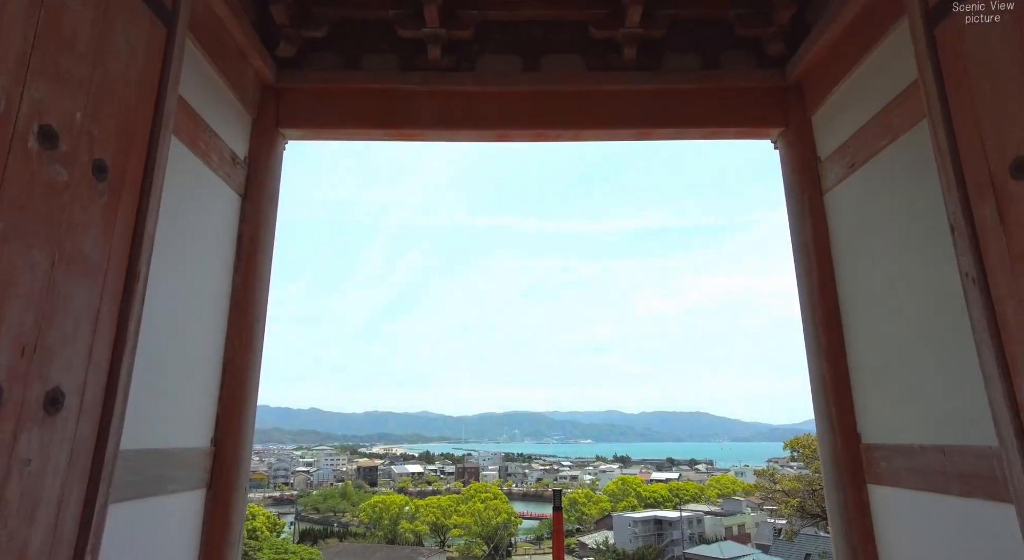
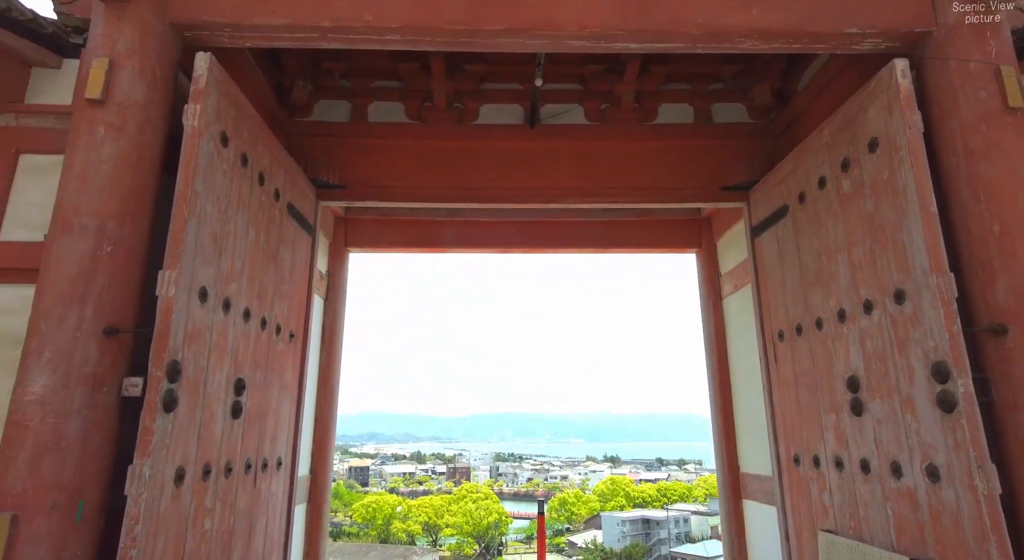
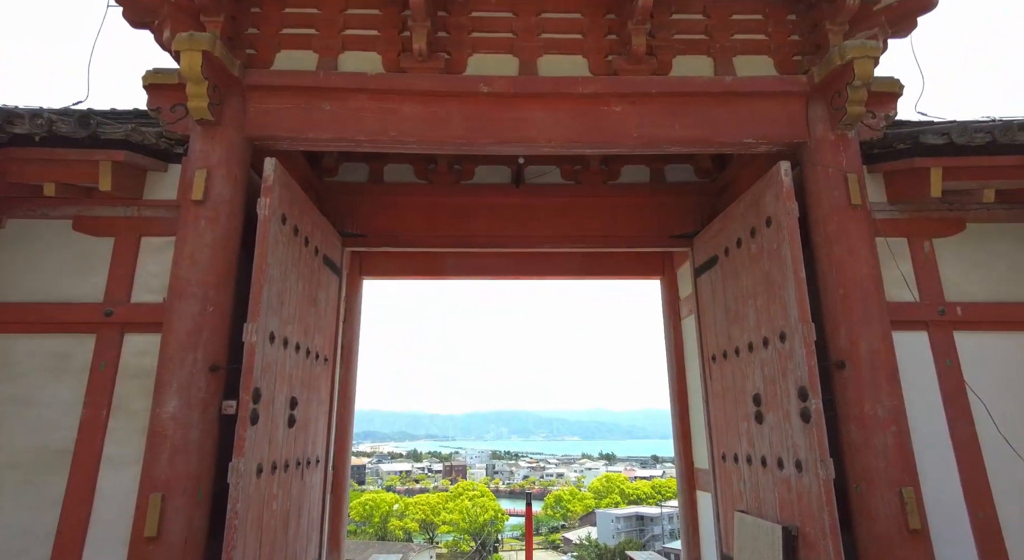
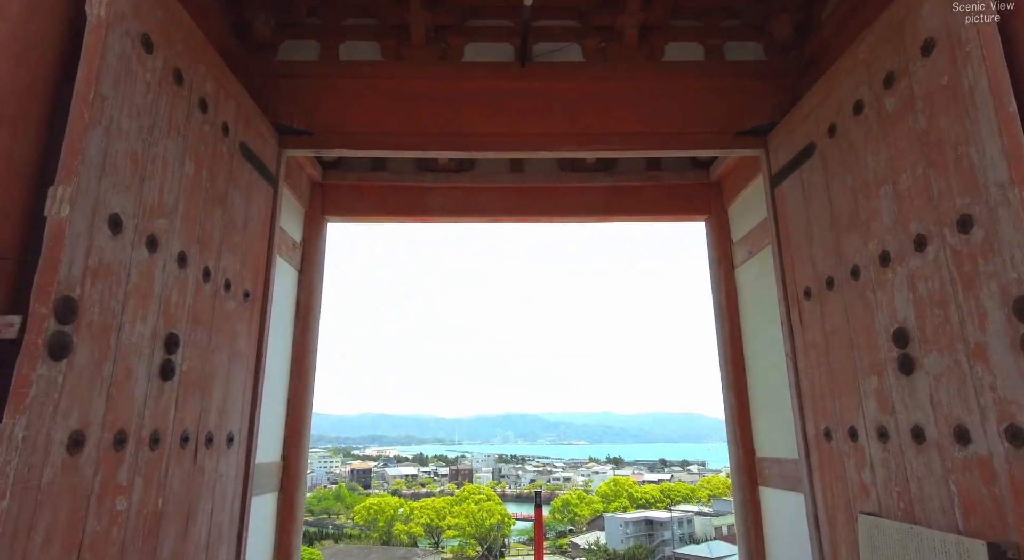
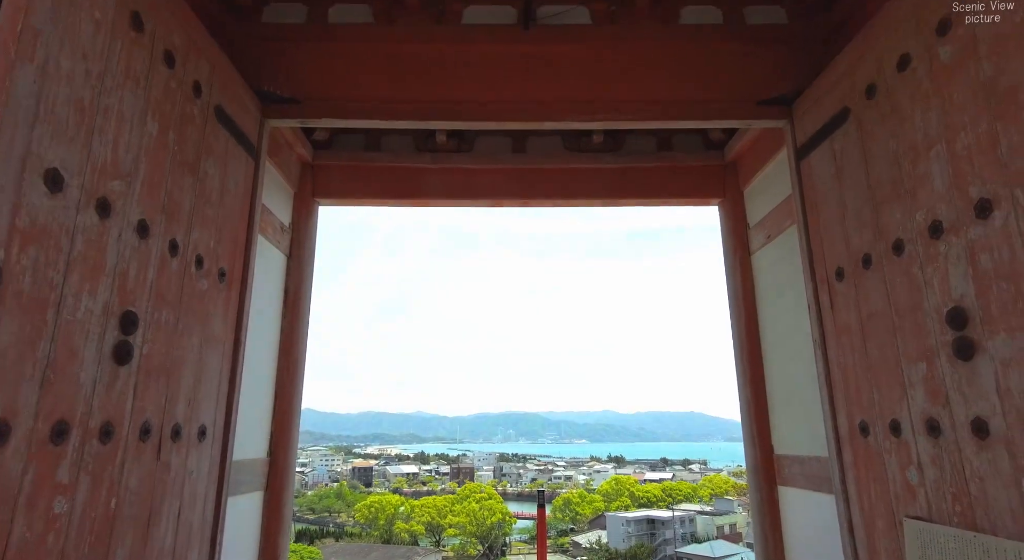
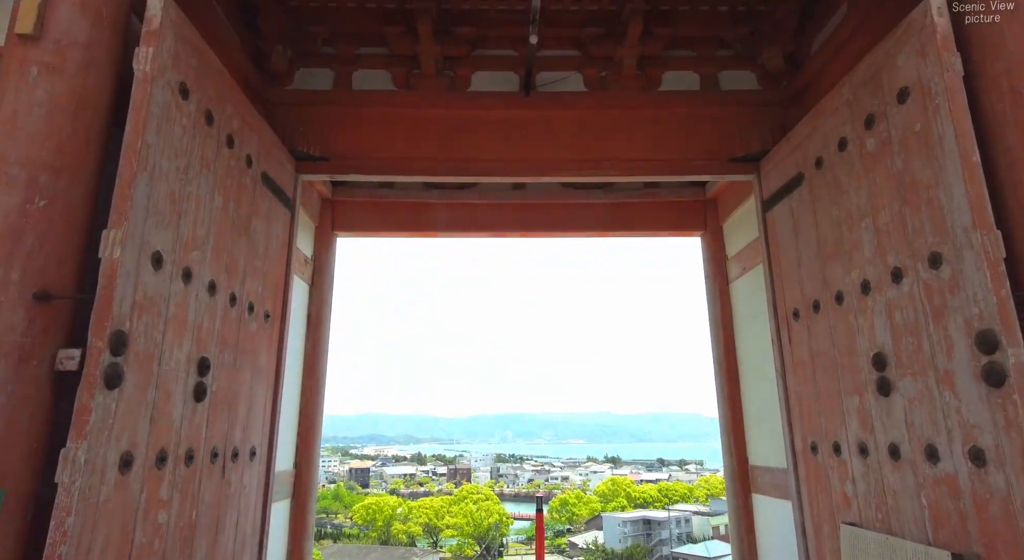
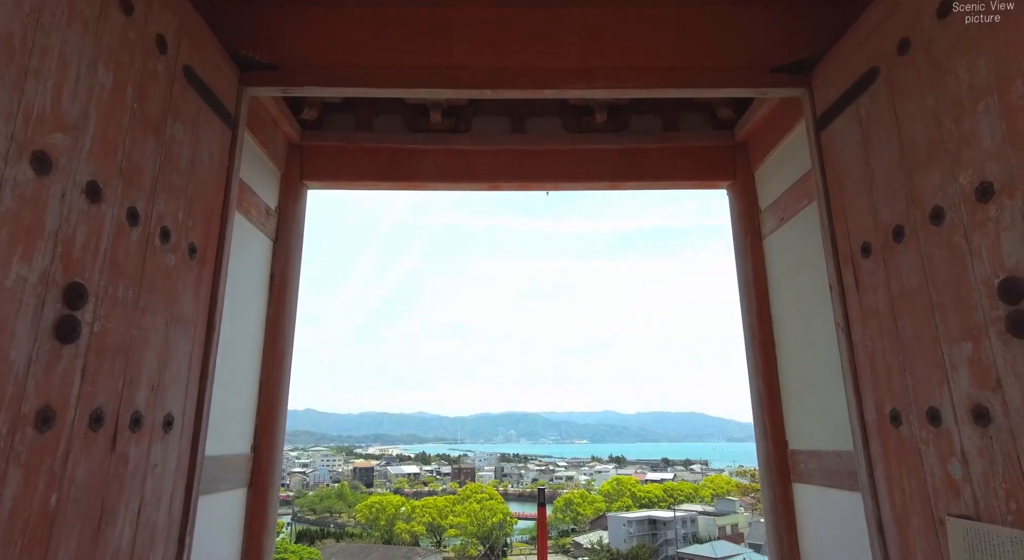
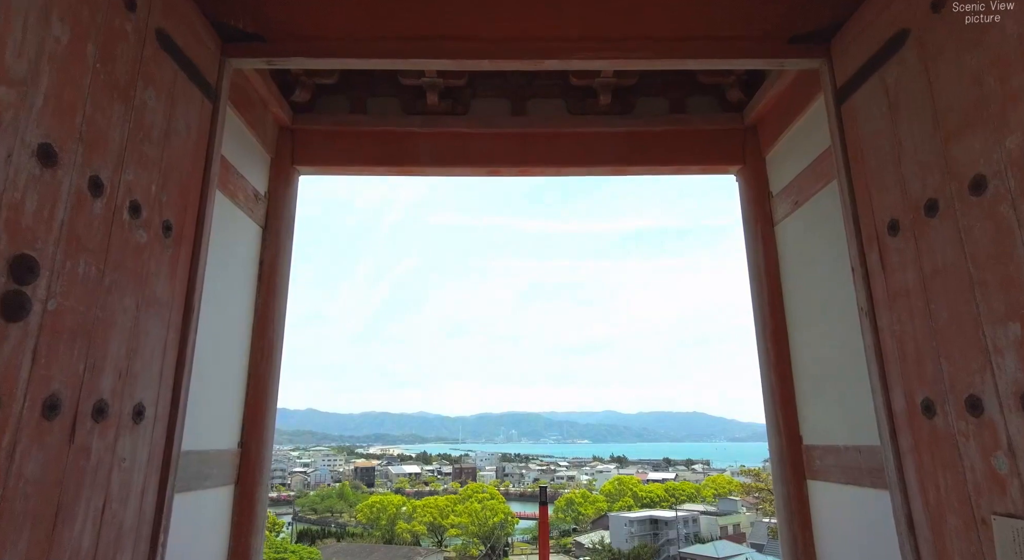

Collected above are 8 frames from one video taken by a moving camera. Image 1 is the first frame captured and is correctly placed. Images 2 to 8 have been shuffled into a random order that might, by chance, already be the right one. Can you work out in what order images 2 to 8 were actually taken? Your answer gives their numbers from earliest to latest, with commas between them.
8, 7, 5, 4, 6, 2, 3
